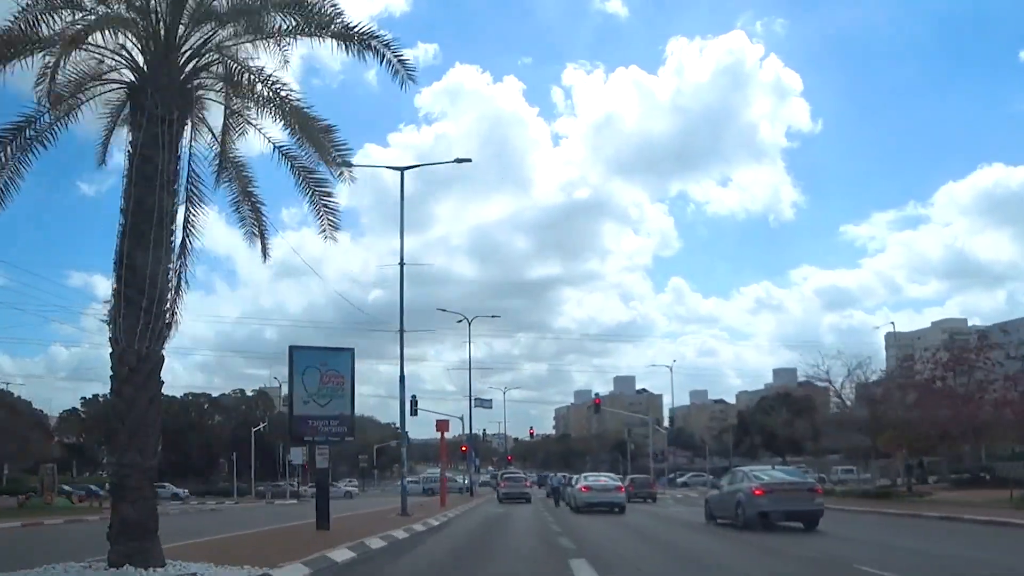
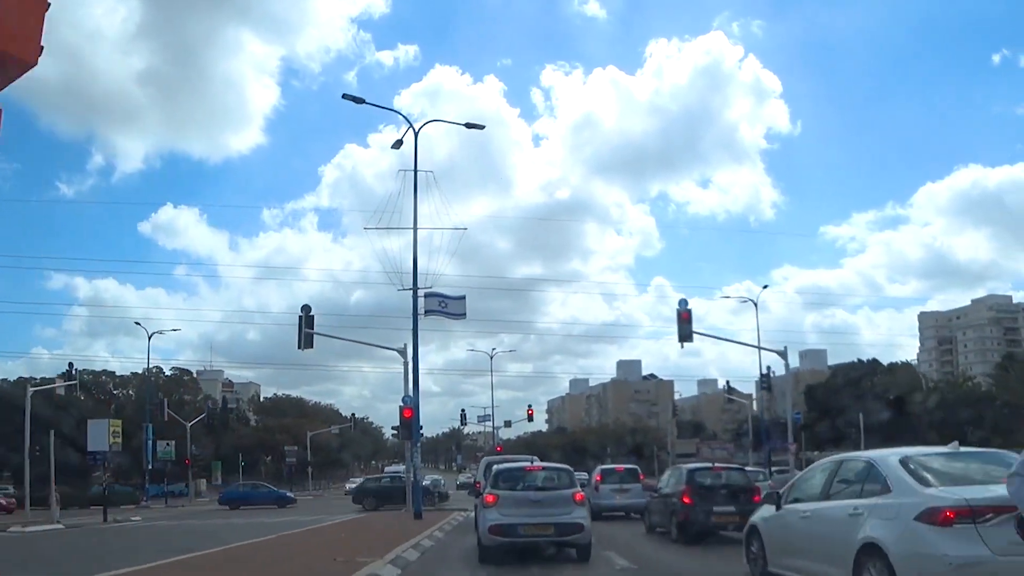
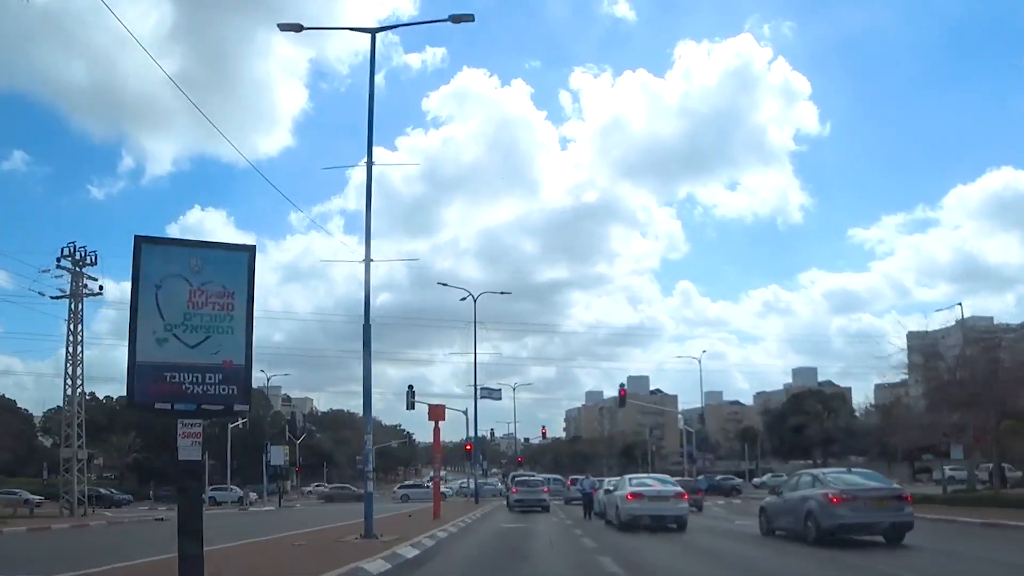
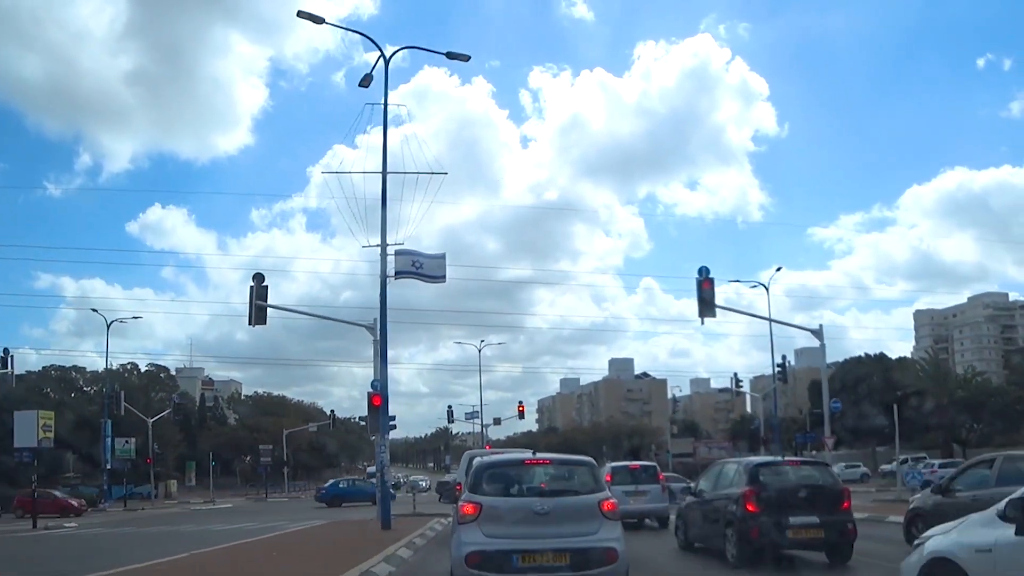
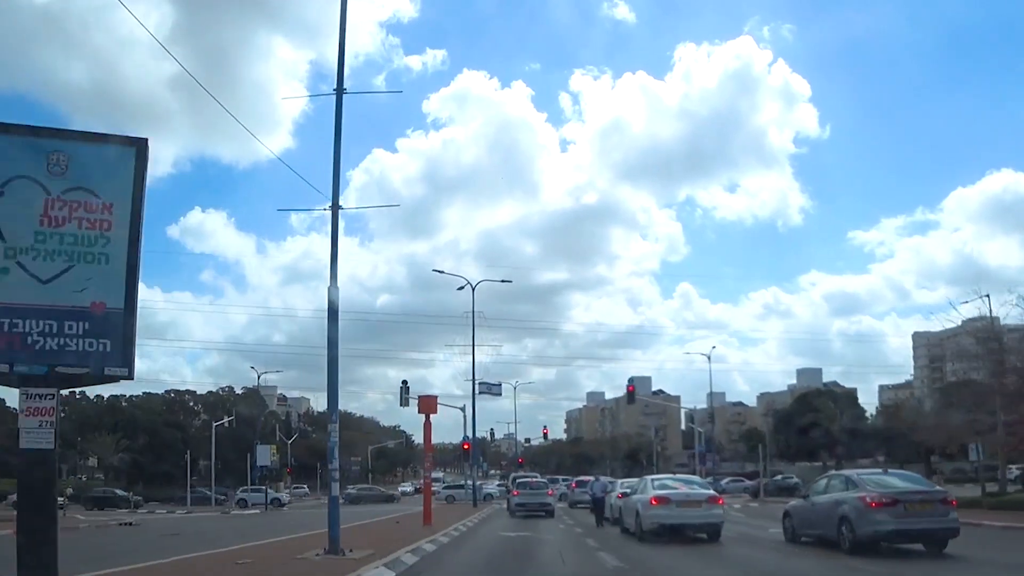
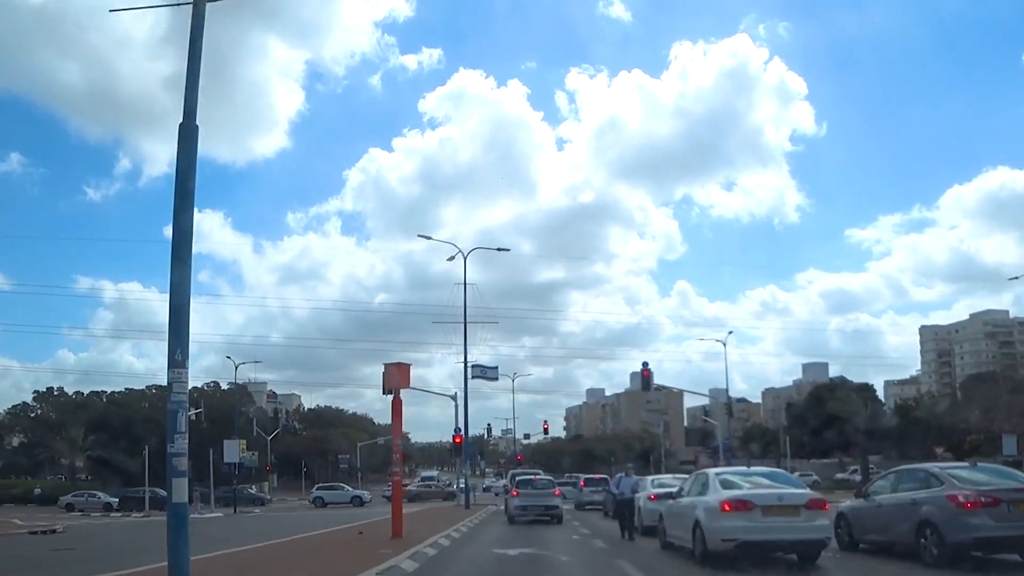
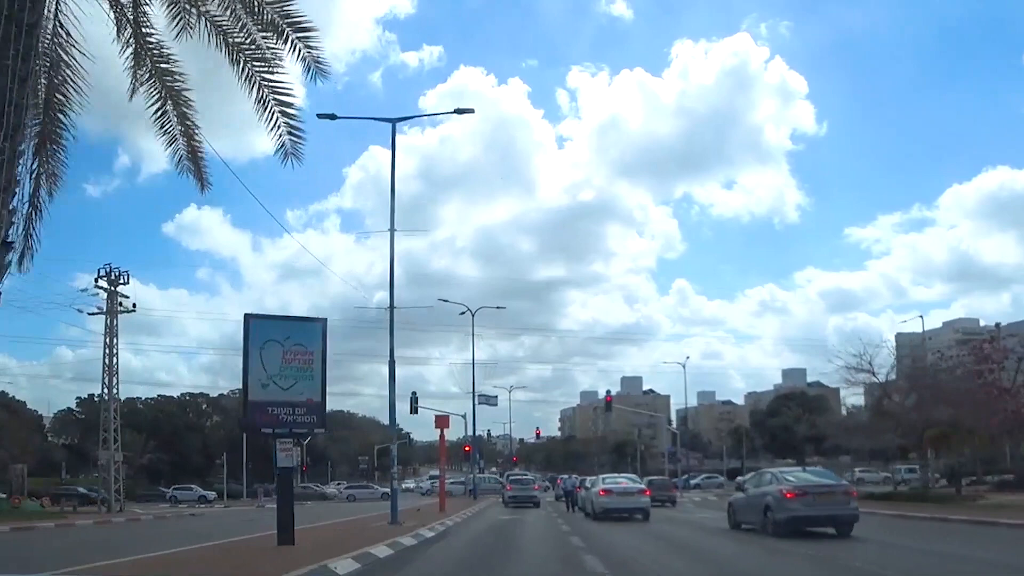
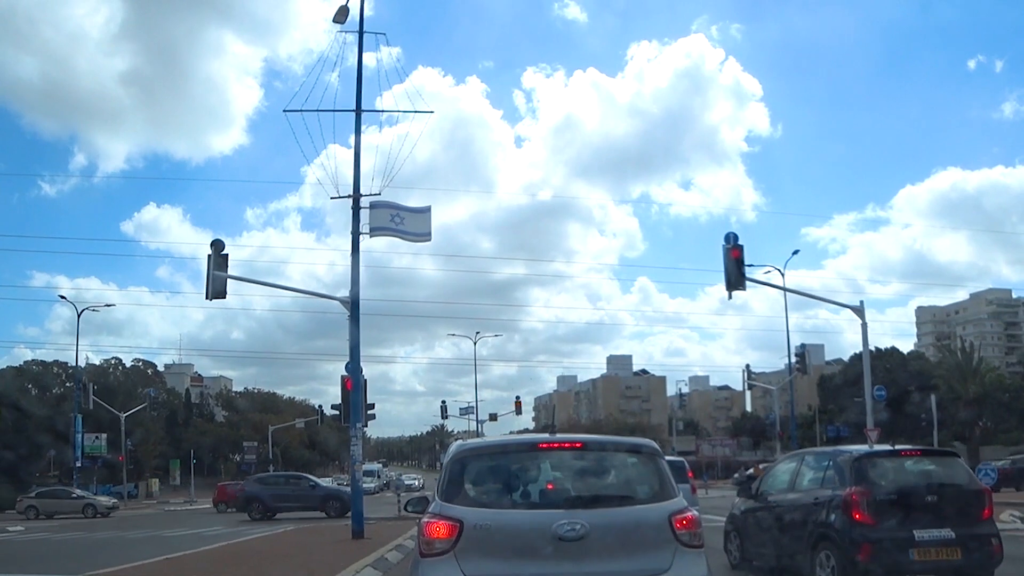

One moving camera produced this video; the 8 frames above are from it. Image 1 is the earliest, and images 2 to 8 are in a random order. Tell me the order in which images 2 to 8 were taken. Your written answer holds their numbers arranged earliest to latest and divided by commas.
7, 3, 5, 6, 2, 4, 8
